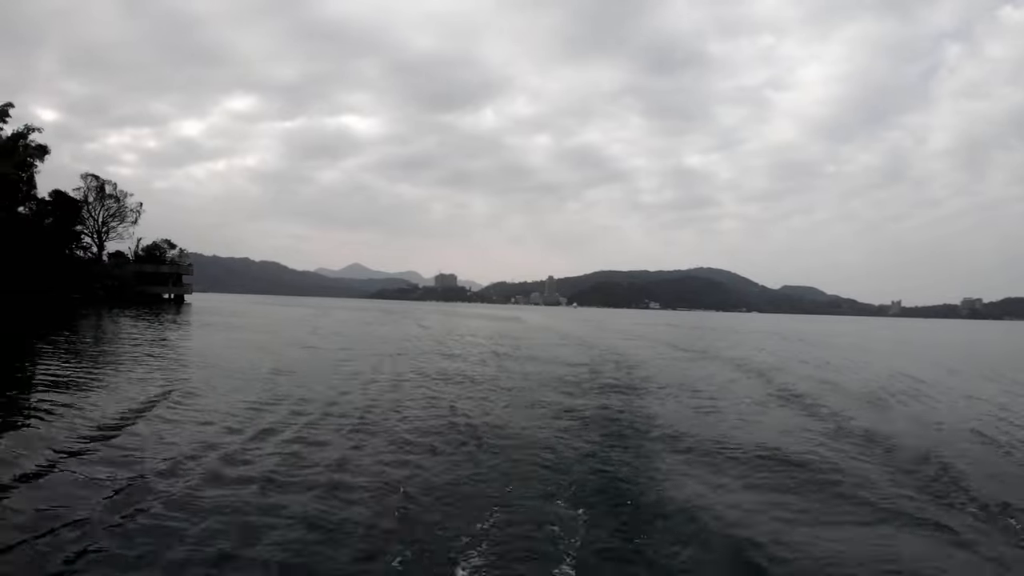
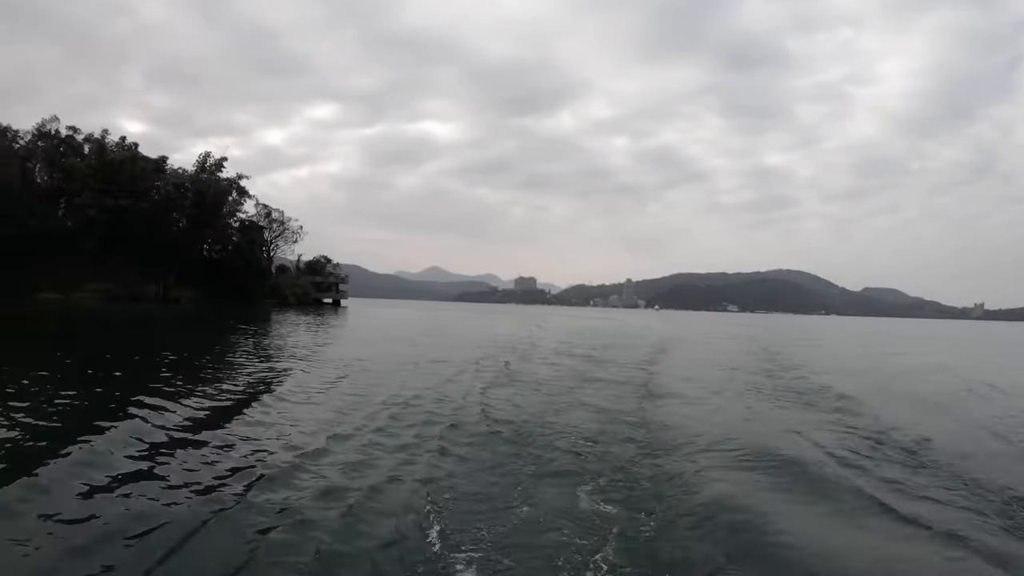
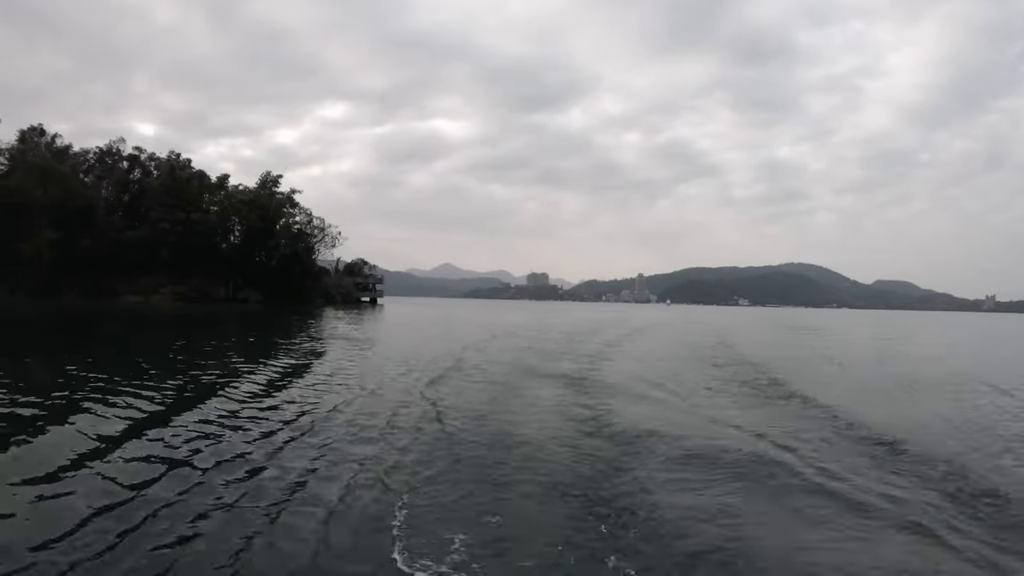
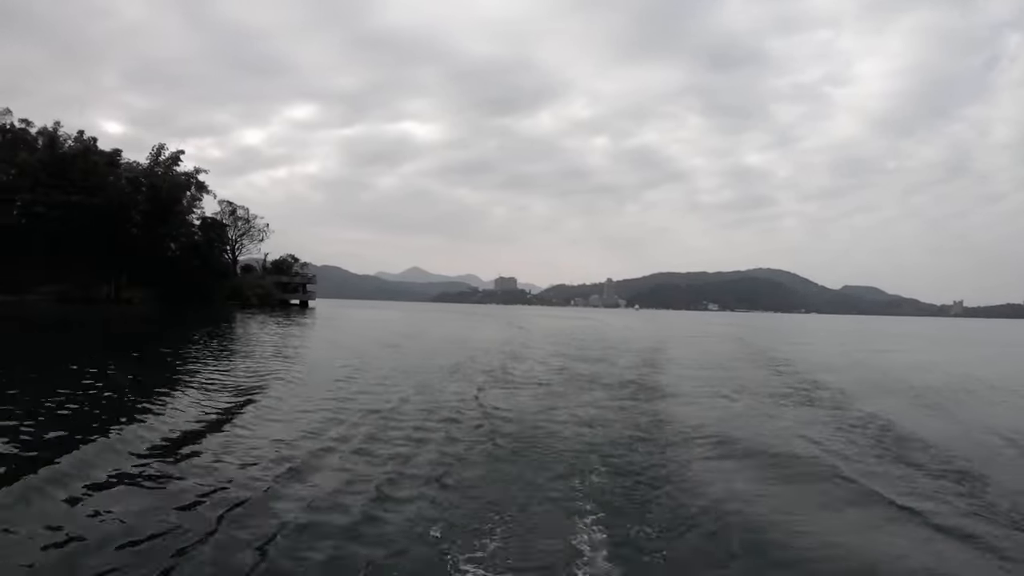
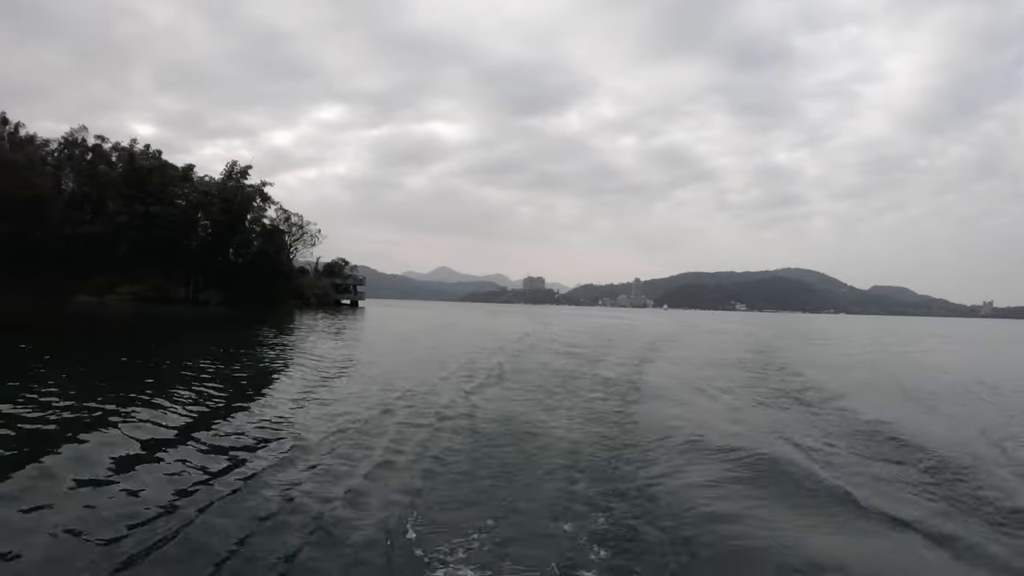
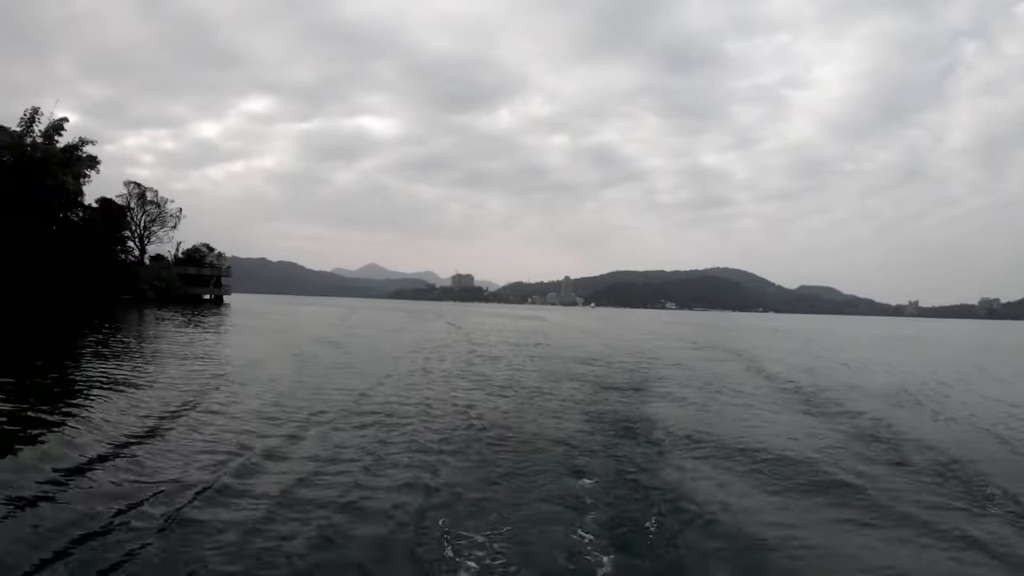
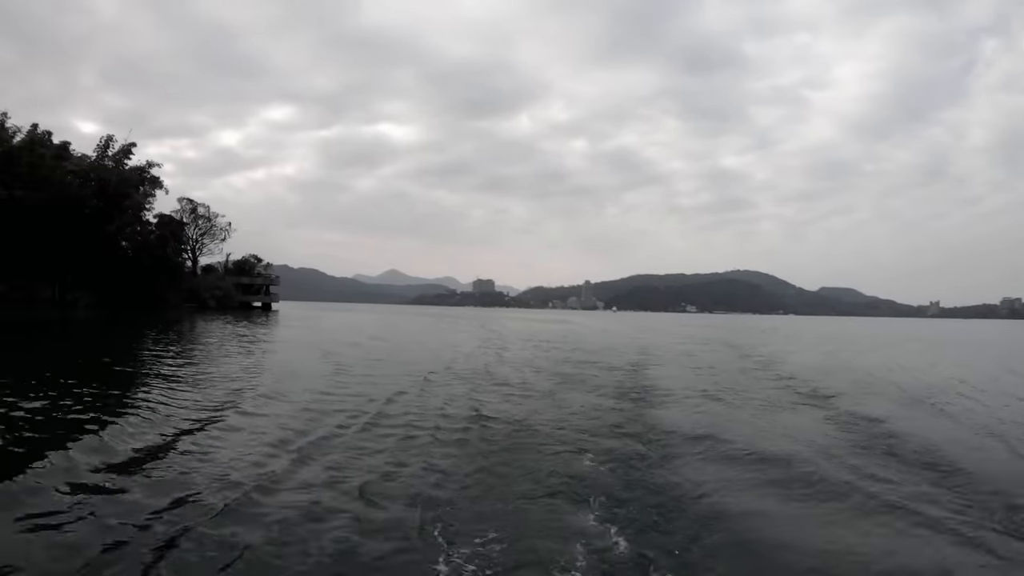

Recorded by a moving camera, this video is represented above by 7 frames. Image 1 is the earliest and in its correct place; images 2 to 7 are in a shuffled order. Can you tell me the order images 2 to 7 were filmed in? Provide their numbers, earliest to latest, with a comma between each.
6, 7, 4, 2, 5, 3
